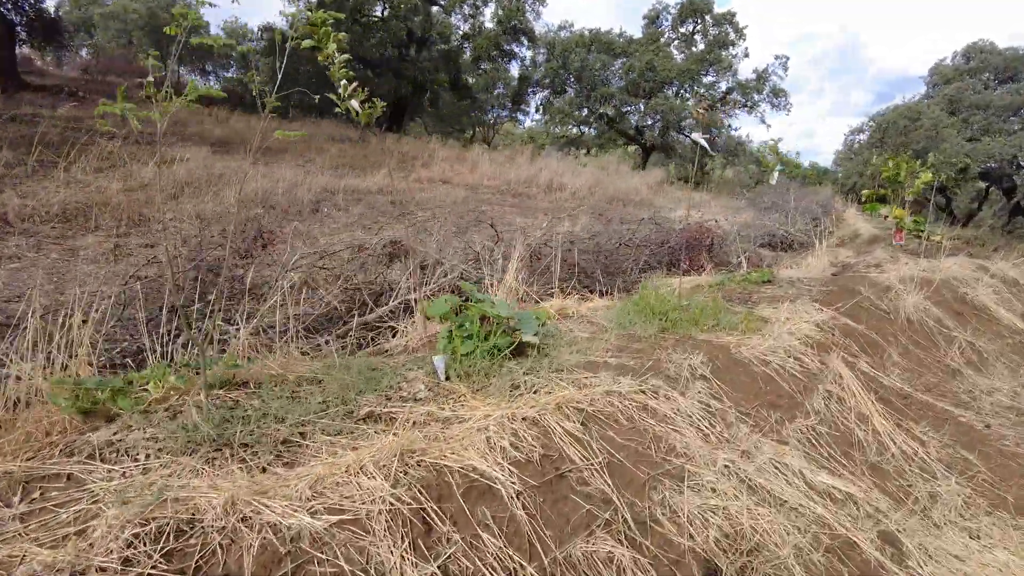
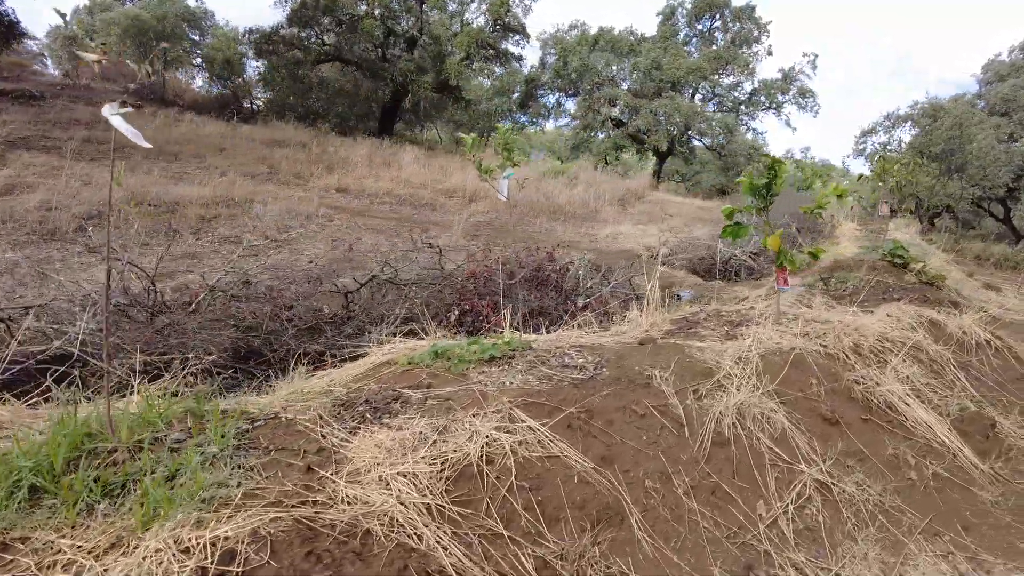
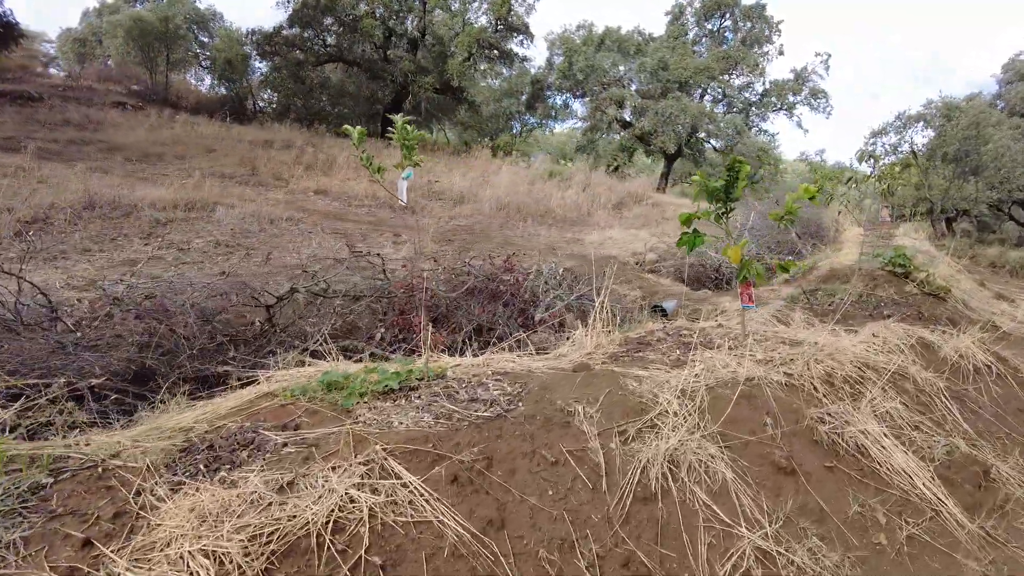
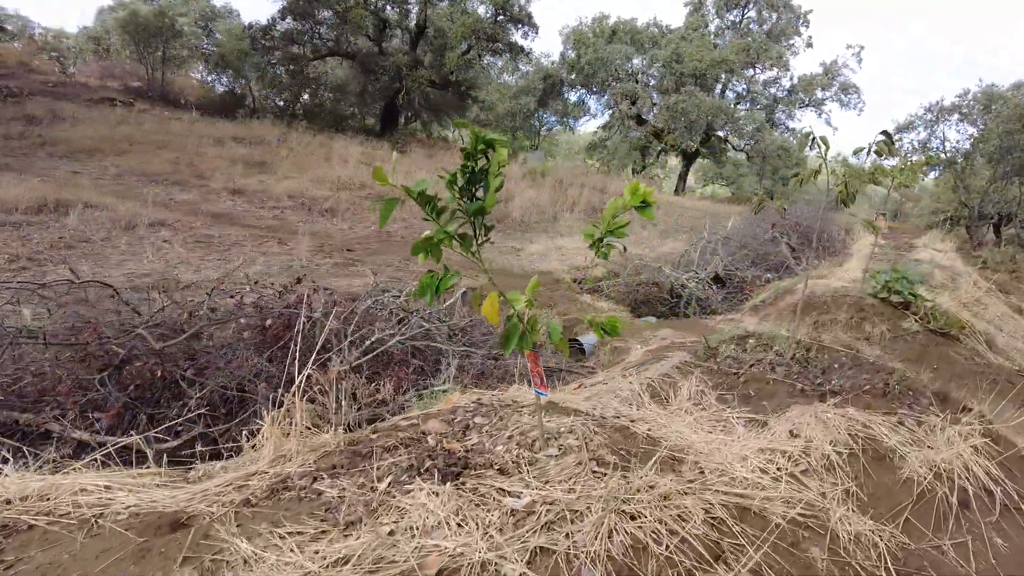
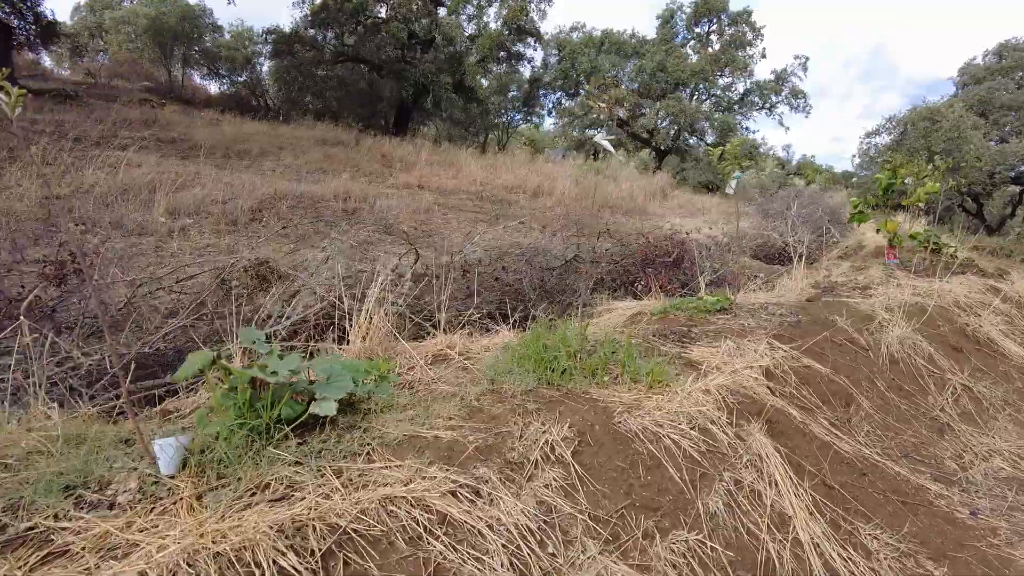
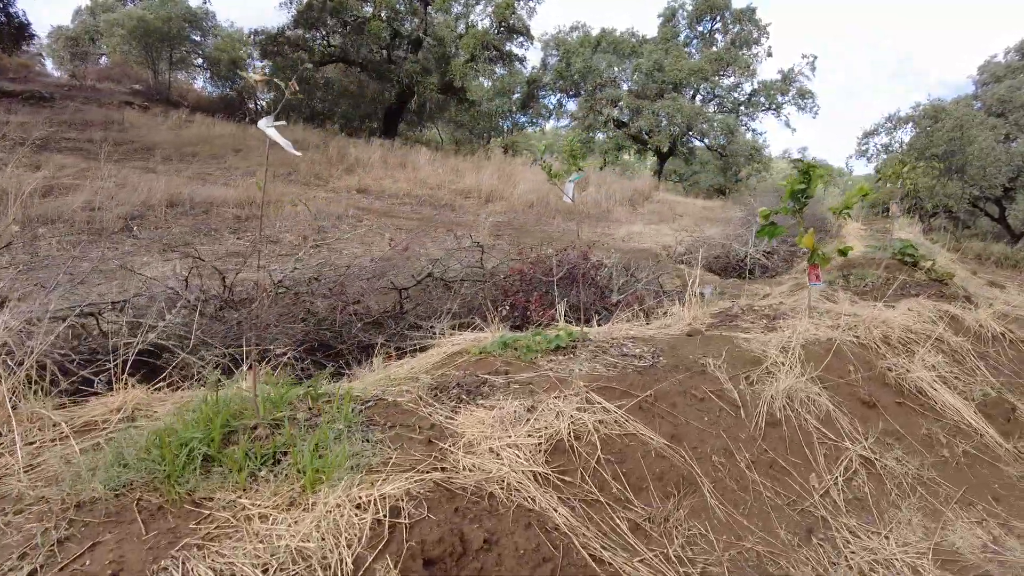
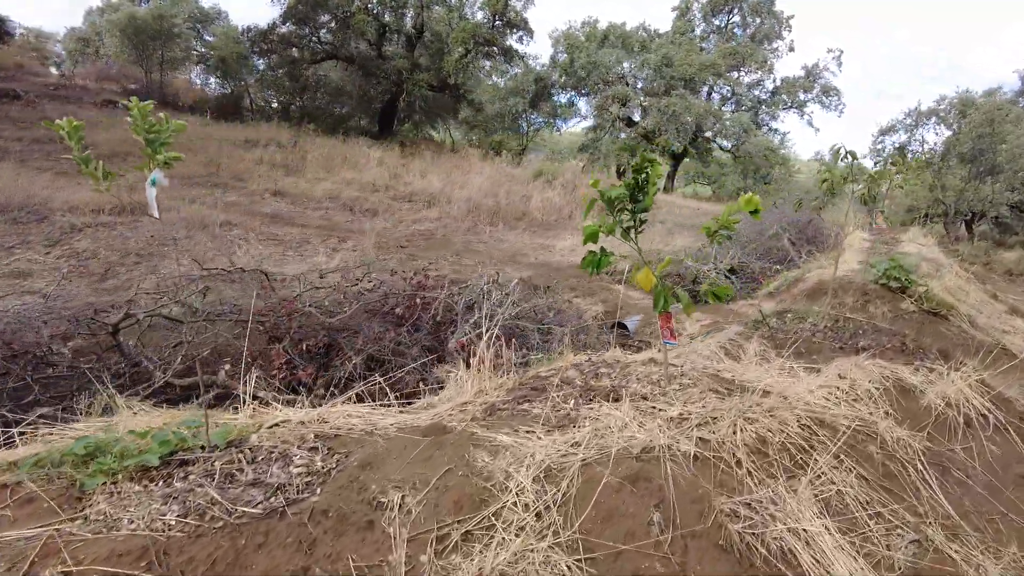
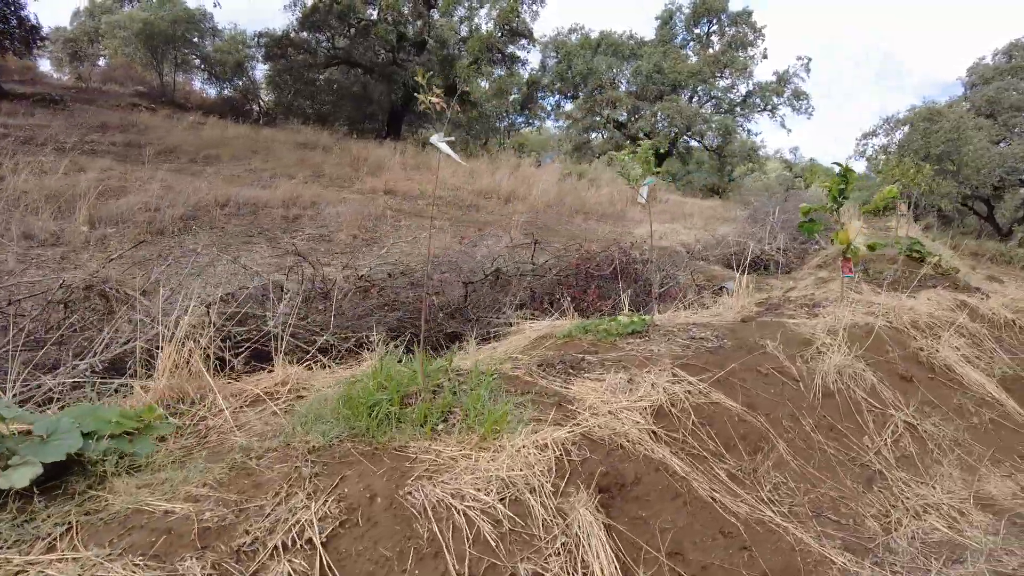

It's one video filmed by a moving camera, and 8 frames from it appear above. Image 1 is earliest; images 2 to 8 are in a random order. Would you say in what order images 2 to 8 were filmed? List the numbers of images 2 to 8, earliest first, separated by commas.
5, 8, 6, 2, 3, 7, 4
